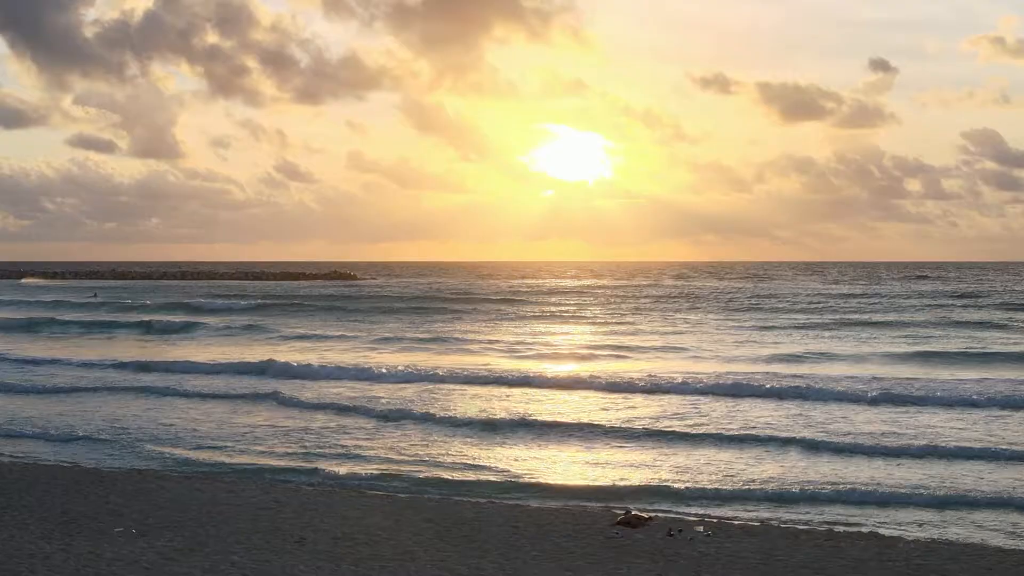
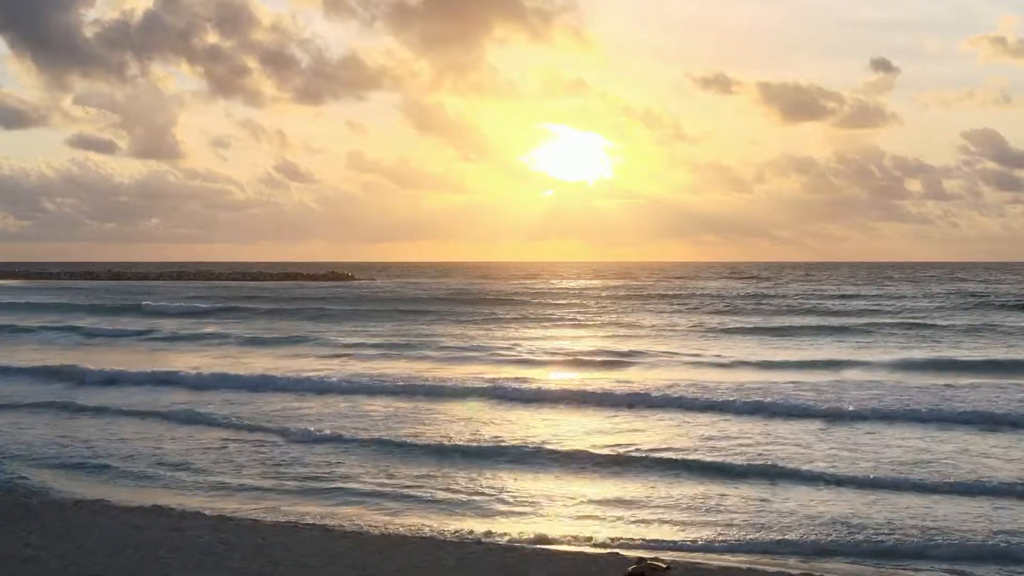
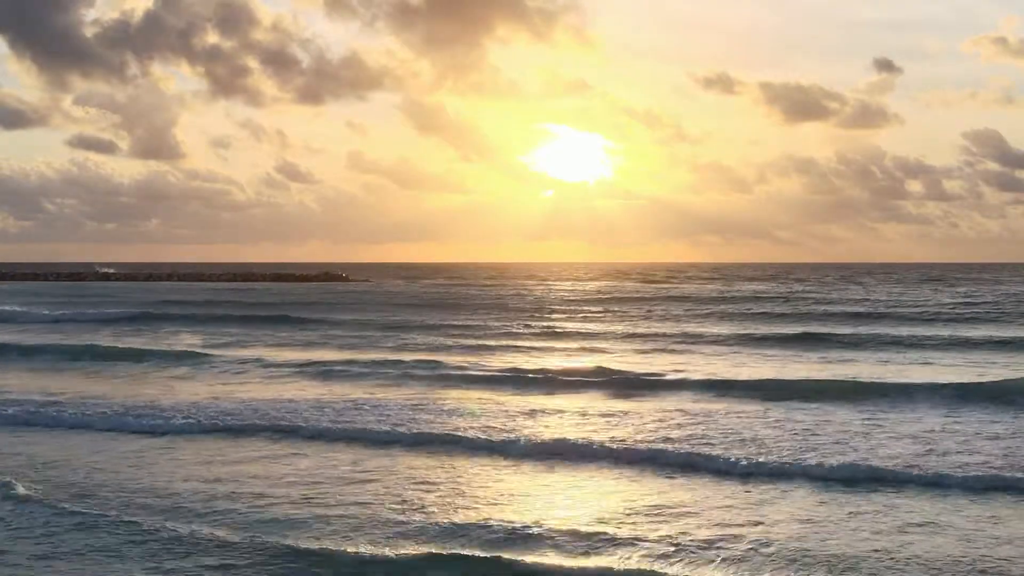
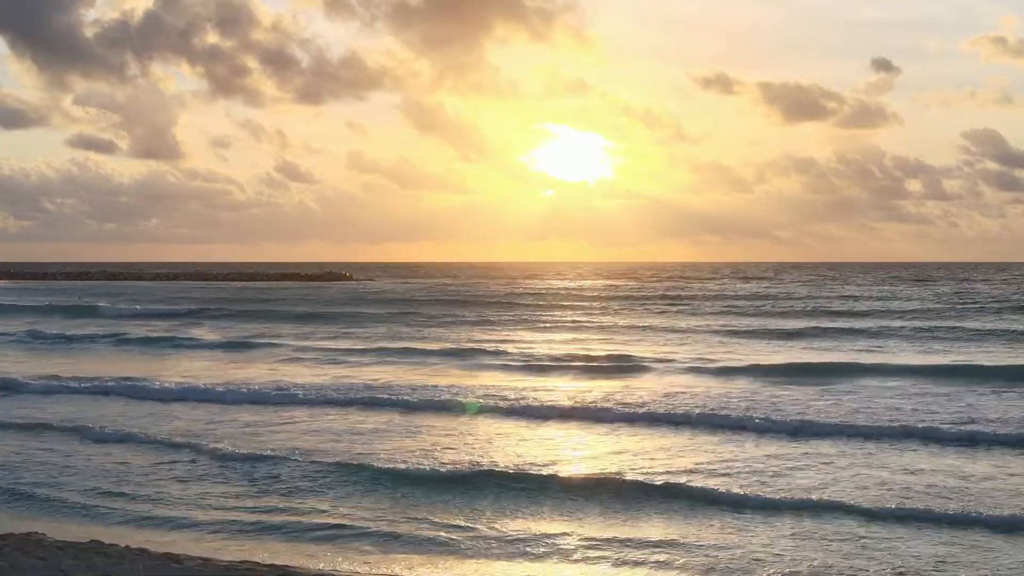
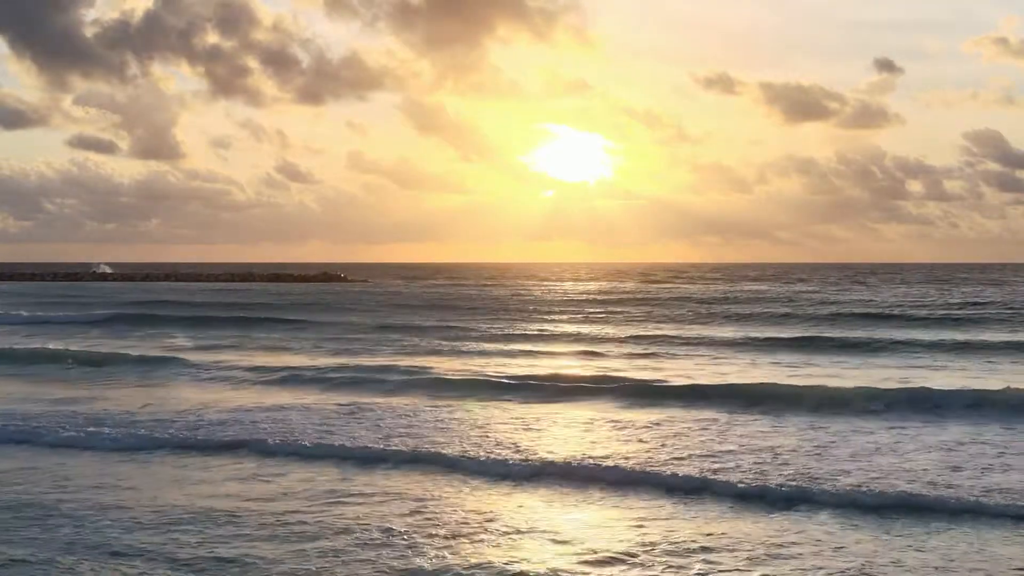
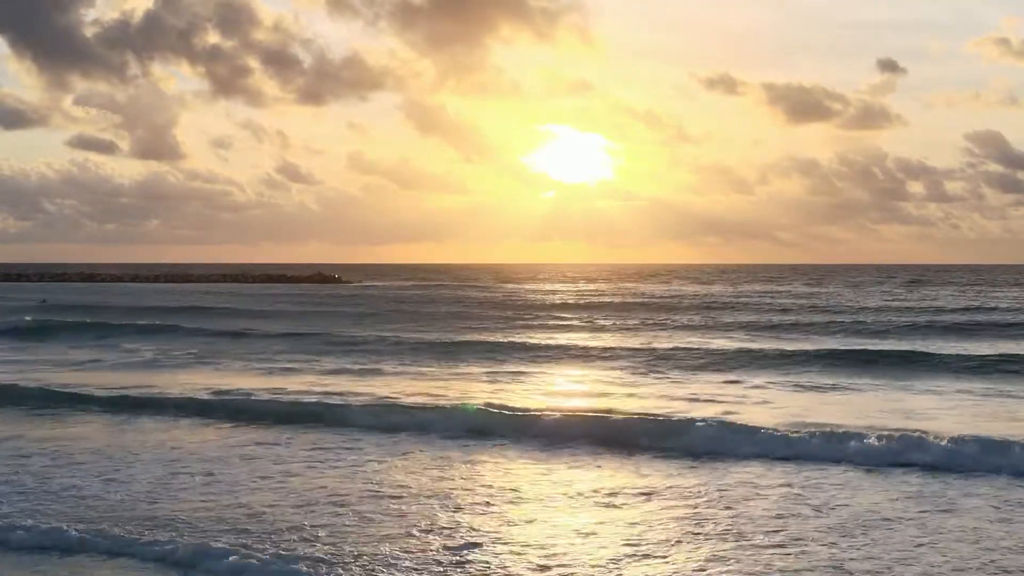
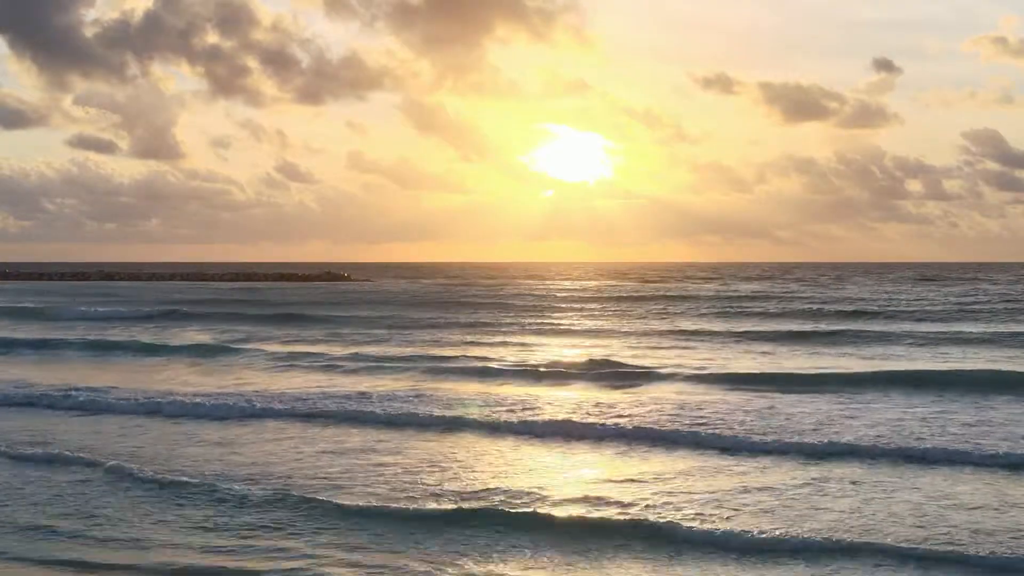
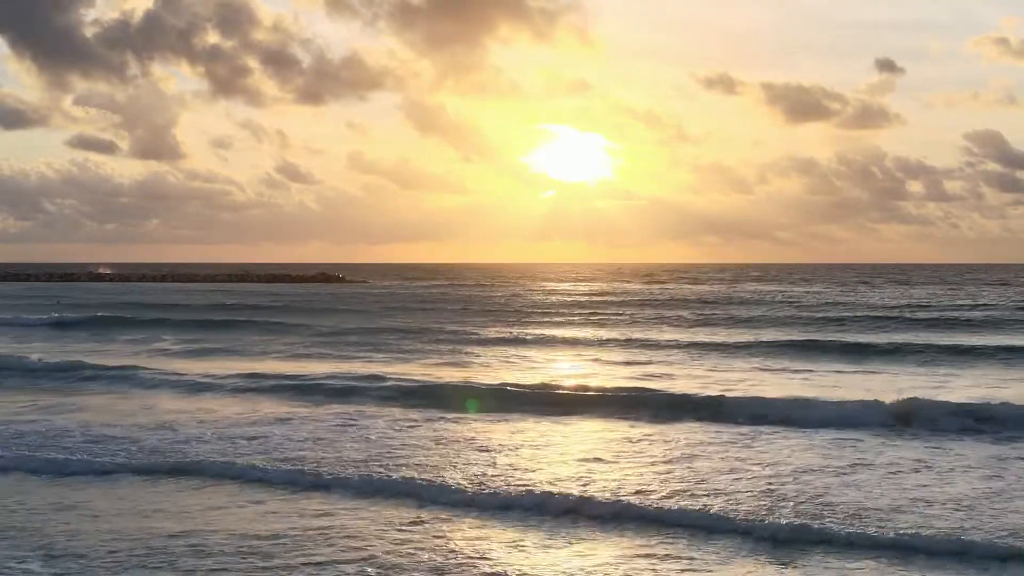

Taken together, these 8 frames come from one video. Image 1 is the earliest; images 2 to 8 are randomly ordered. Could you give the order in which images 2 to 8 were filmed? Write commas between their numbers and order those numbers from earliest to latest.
2, 4, 7, 3, 5, 8, 6
